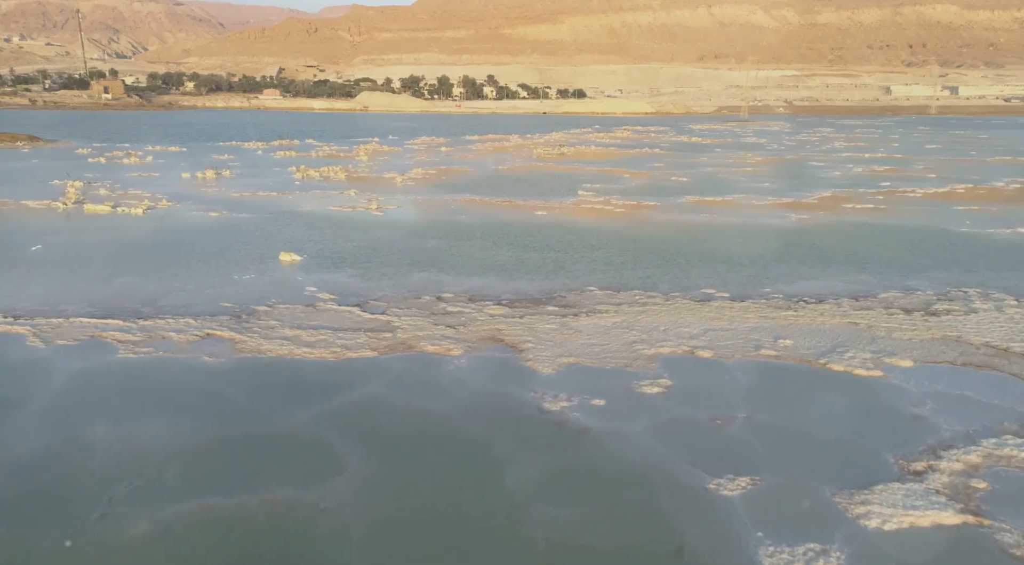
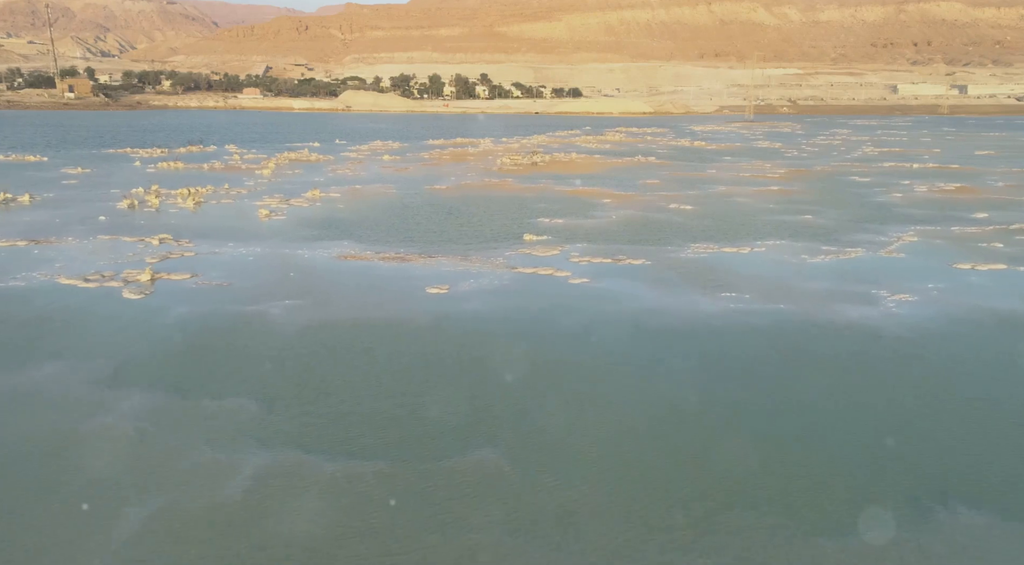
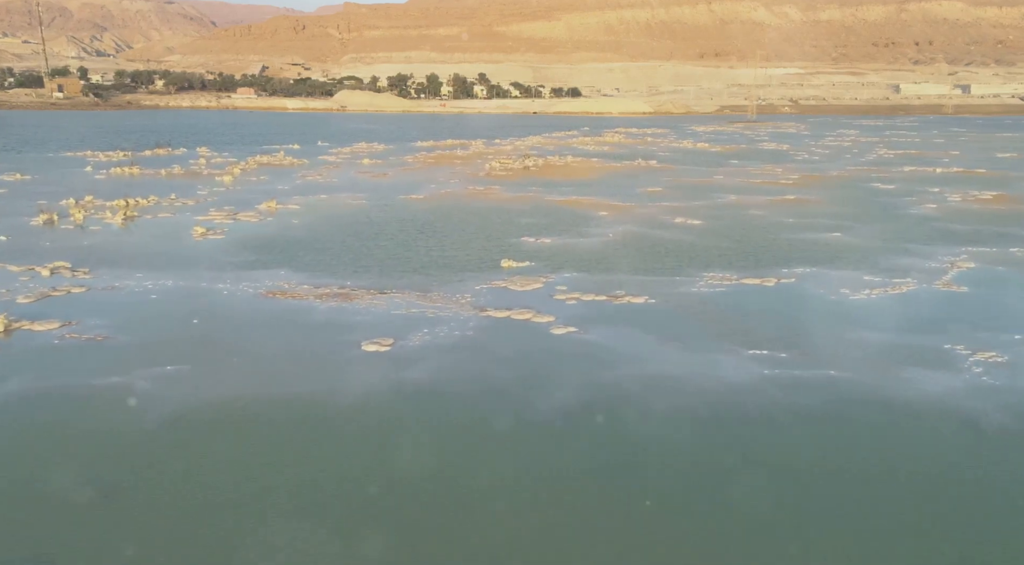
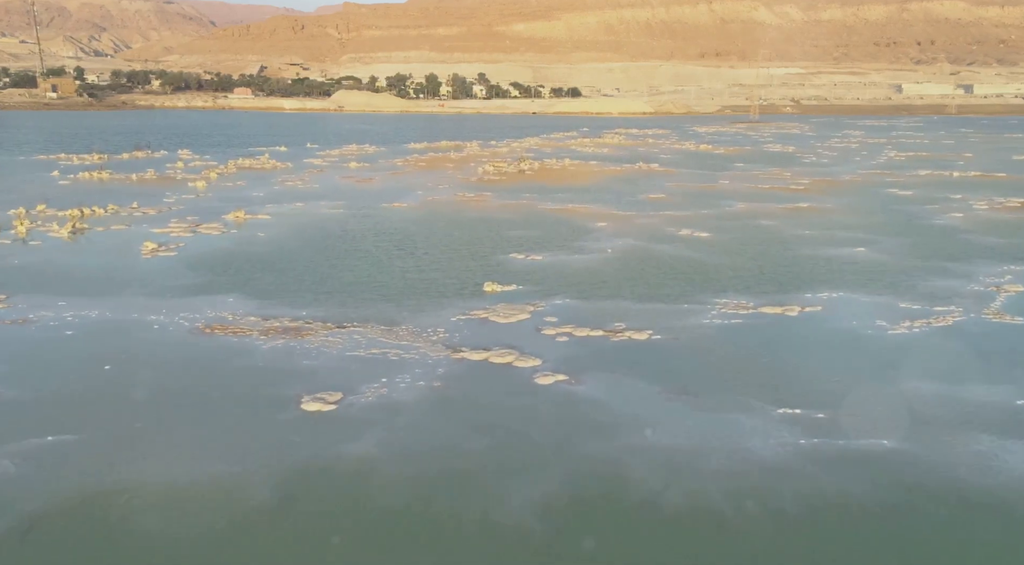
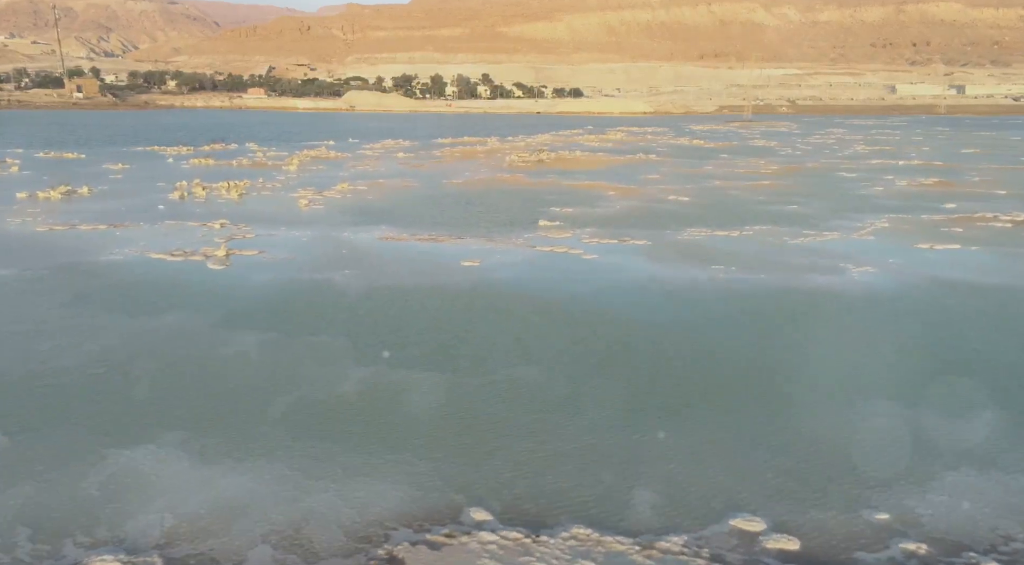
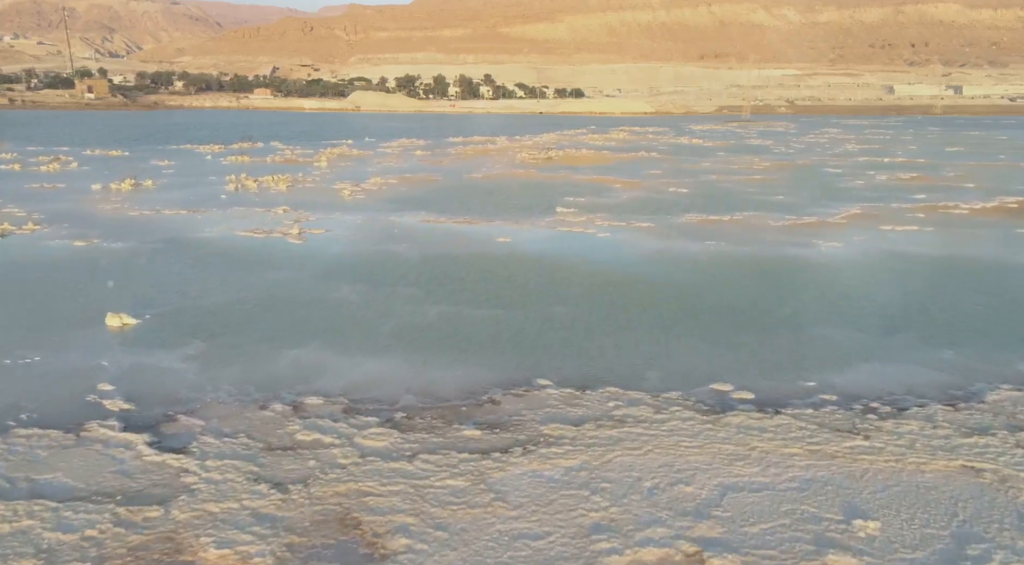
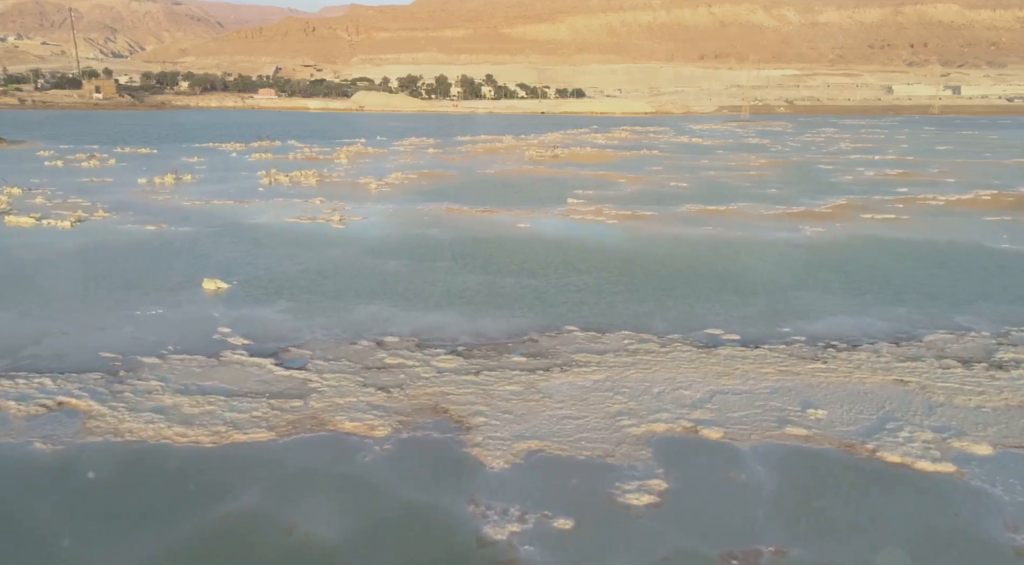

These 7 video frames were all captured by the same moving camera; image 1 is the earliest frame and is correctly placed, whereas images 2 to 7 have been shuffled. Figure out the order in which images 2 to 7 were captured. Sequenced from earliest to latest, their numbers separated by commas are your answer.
7, 6, 5, 2, 3, 4
